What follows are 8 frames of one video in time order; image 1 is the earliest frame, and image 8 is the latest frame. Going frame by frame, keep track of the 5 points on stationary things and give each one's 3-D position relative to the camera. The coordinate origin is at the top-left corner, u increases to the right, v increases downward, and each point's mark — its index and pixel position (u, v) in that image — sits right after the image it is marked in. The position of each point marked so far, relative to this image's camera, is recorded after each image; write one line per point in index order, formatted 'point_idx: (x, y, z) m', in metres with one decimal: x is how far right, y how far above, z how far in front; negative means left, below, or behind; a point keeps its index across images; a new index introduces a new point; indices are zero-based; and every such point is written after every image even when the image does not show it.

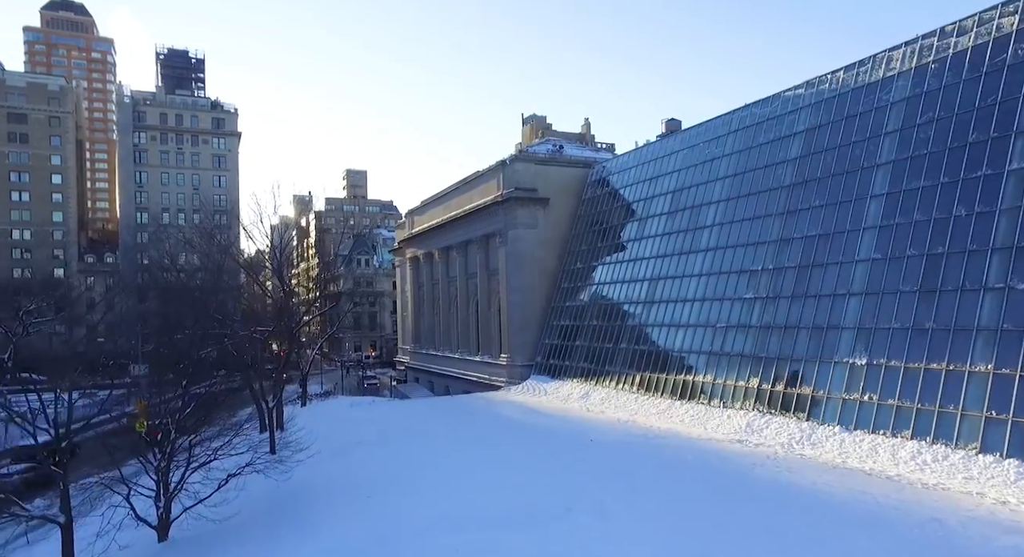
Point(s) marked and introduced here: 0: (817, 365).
0: (+8.6, -2.4, +19.9) m
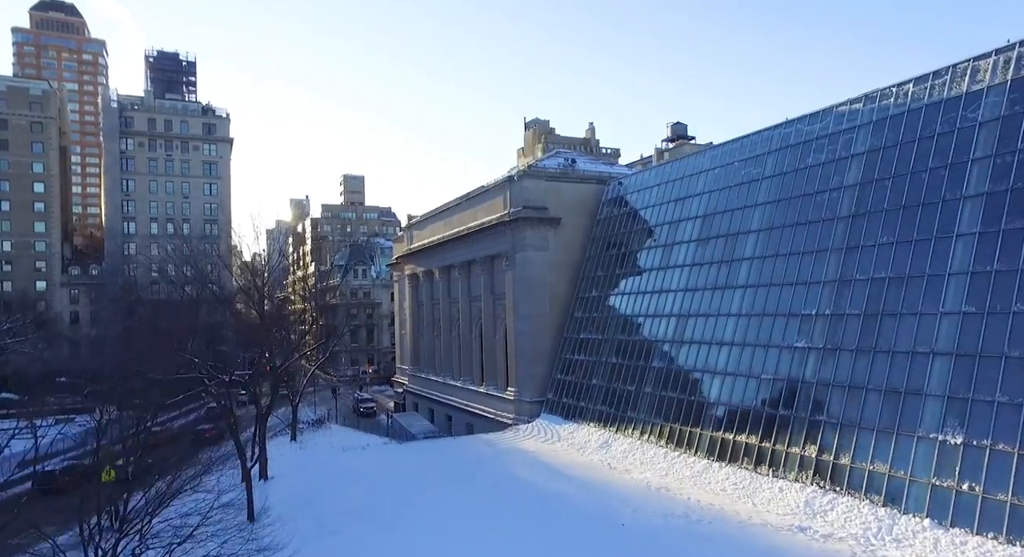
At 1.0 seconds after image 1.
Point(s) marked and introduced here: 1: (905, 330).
0: (+9.0, -3.7, +16.6) m
1: (+9.7, -1.3, +17.4) m
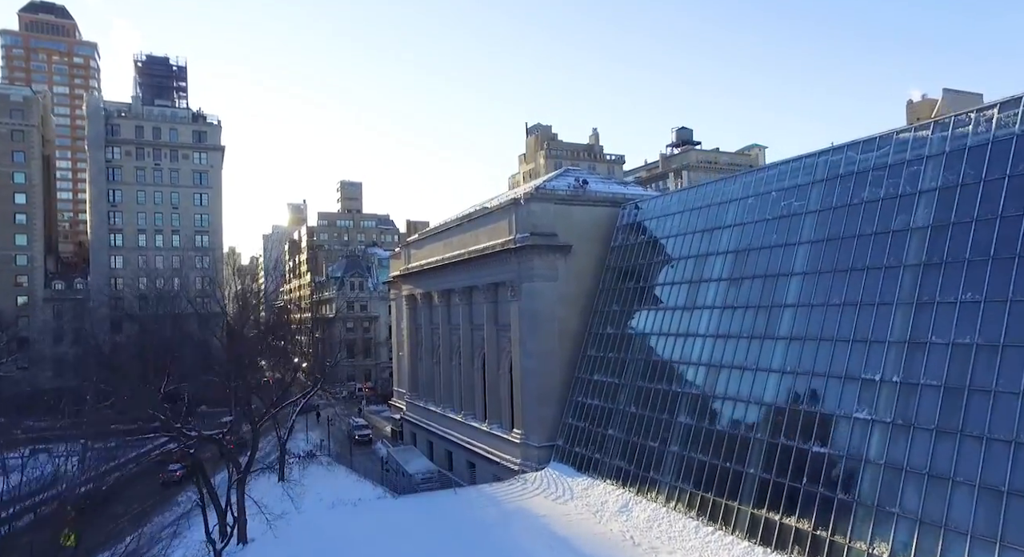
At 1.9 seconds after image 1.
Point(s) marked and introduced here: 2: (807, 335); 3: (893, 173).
0: (+9.3, -5.2, +13.6) m
1: (+10.0, -2.7, +14.4) m
2: (+8.2, -1.5, +19.8) m
3: (+10.3, +2.9, +19.2) m
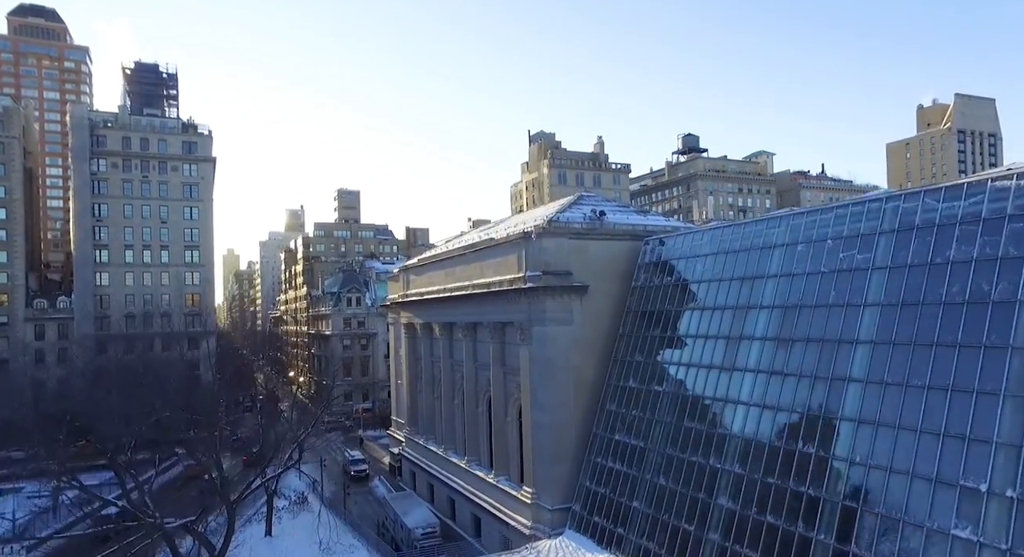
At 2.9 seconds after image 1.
0: (+9.7, -6.9, +10.4) m
1: (+10.4, -4.5, +11.2) m
2: (+8.6, -3.3, +16.6) m
3: (+10.8, +1.1, +16.0) m
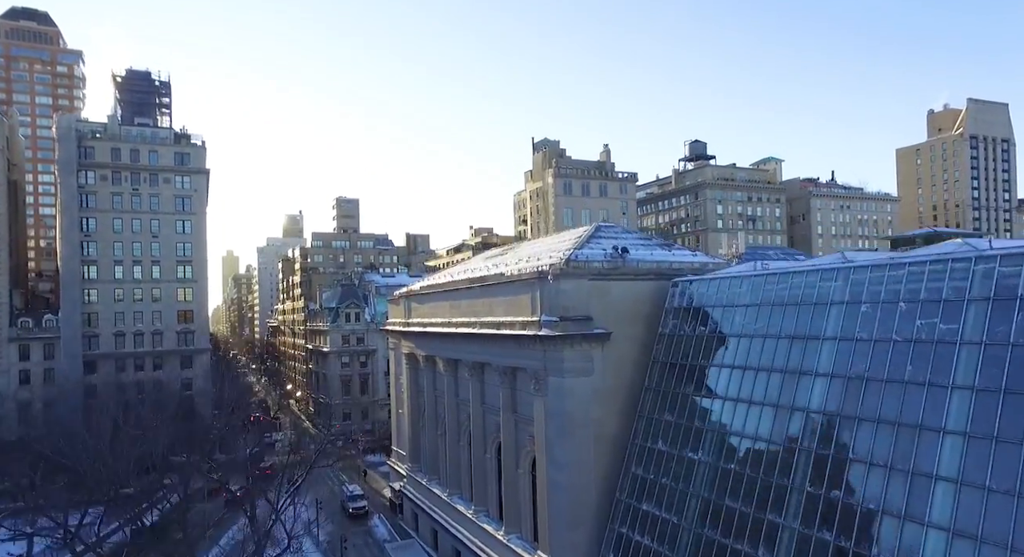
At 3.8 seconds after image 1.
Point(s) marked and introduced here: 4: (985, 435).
0: (+10.2, -8.6, +7.6) m
1: (+10.9, -6.1, +8.4) m
2: (+9.1, -4.9, +13.8) m
3: (+11.3, -0.5, +13.2) m
4: (+9.6, -3.2, +14.5) m
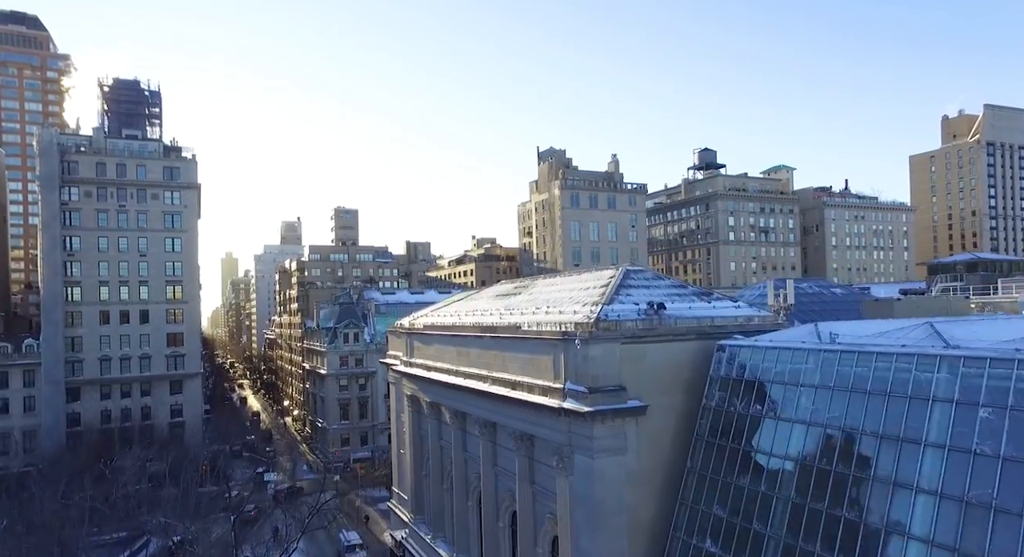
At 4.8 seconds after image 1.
0: (+10.8, -10.6, +4.0) m
1: (+11.5, -8.1, +4.8) m
2: (+9.8, -6.9, +10.2) m
3: (+11.9, -2.5, +9.6) m
4: (+10.2, -5.2, +10.9) m
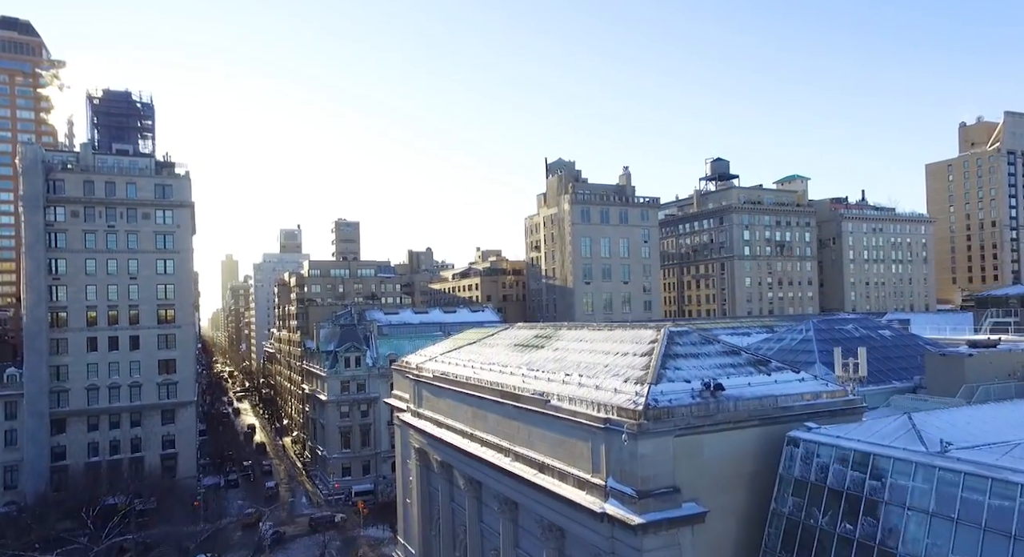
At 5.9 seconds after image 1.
0: (+11.7, -12.7, +0.4) m
1: (+12.4, -10.2, +1.3) m
2: (+10.6, -9.1, +6.7) m
3: (+12.8, -4.7, +6.1) m
4: (+11.1, -7.3, +7.3) m
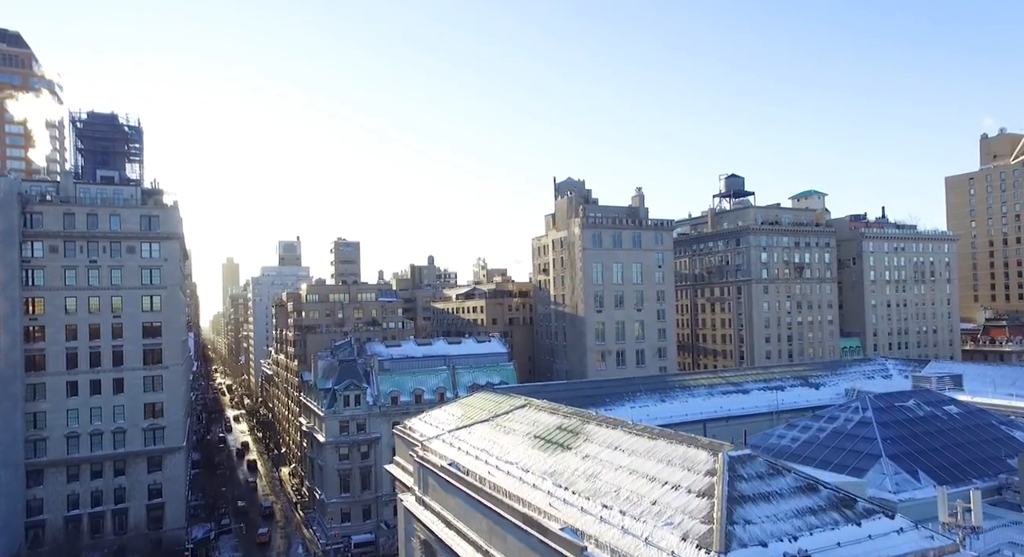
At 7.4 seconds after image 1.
0: (+12.4, -15.9, -3.8) m
1: (+13.1, -13.4, -3.0) m
2: (+11.4, -12.2, +2.4) m
3: (+13.5, -7.8, +1.8) m
4: (+11.8, -10.5, +3.1) m
